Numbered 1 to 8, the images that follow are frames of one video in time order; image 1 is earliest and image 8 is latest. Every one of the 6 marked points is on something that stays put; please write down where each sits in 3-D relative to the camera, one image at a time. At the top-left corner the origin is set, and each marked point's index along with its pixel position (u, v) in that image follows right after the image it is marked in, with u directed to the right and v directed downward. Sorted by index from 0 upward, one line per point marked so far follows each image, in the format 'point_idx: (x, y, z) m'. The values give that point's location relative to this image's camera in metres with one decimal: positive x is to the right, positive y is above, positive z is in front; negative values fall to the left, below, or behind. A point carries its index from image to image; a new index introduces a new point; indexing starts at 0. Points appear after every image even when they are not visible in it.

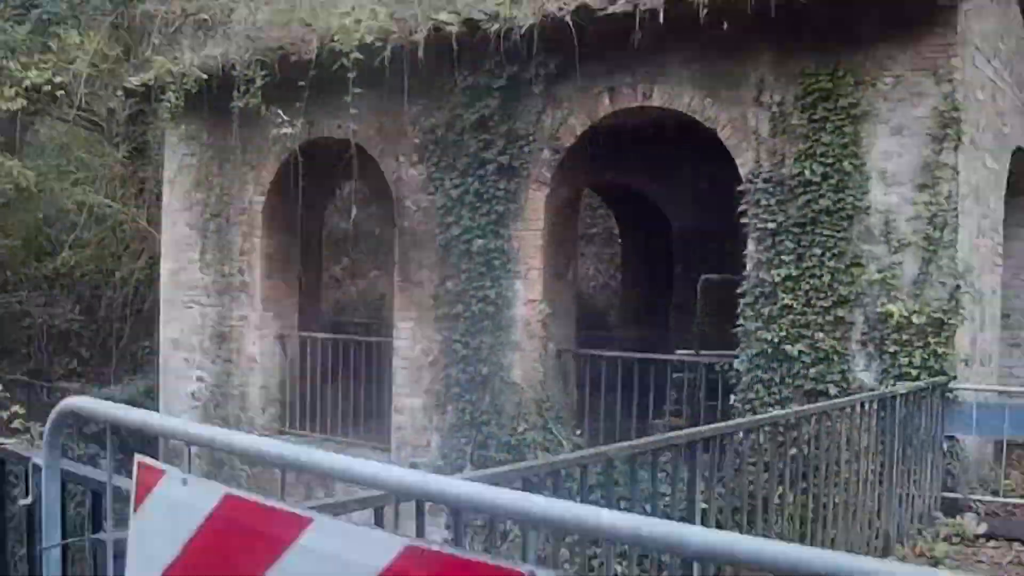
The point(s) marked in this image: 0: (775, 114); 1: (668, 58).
0: (+1.6, +1.1, +3.5) m
1: (+0.9, +1.5, +3.7) m
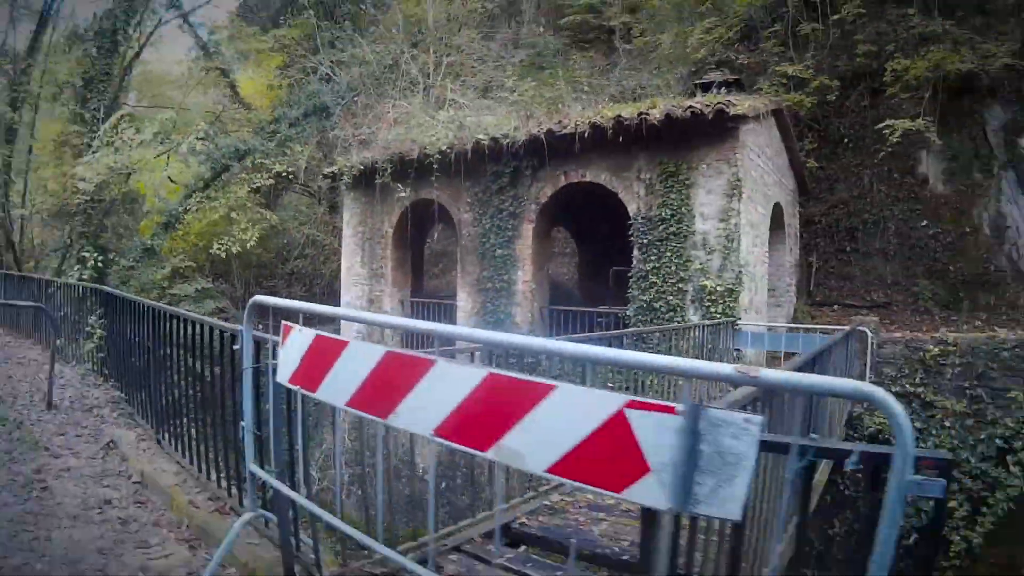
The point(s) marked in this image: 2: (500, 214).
0: (+1.6, +1.2, +6.9) m
1: (+1.0, +1.7, +7.2) m
2: (-0.2, +1.0, +8.0) m
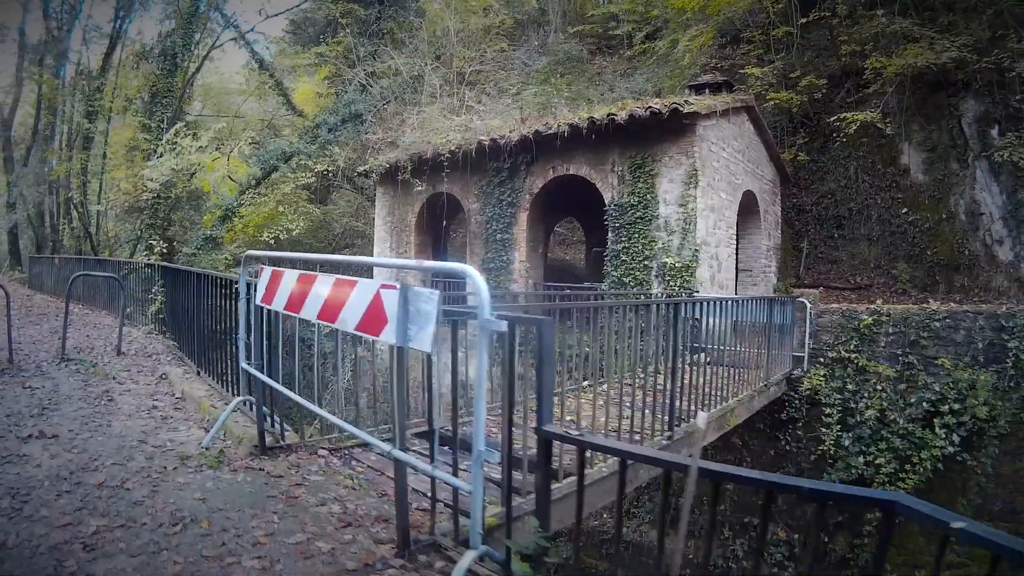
0: (+1.5, +1.5, +7.9) m
1: (+0.8, +2.0, +8.3) m
2: (-0.2, +1.3, +9.2) m
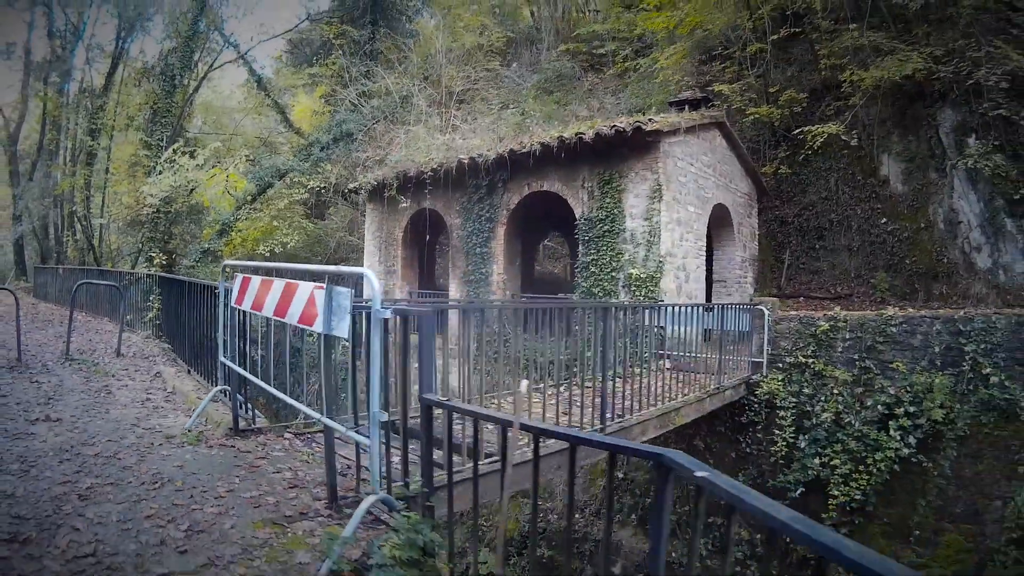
0: (+1.1, +1.4, +8.4) m
1: (+0.5, +1.9, +8.8) m
2: (-0.5, +1.1, +9.6) m
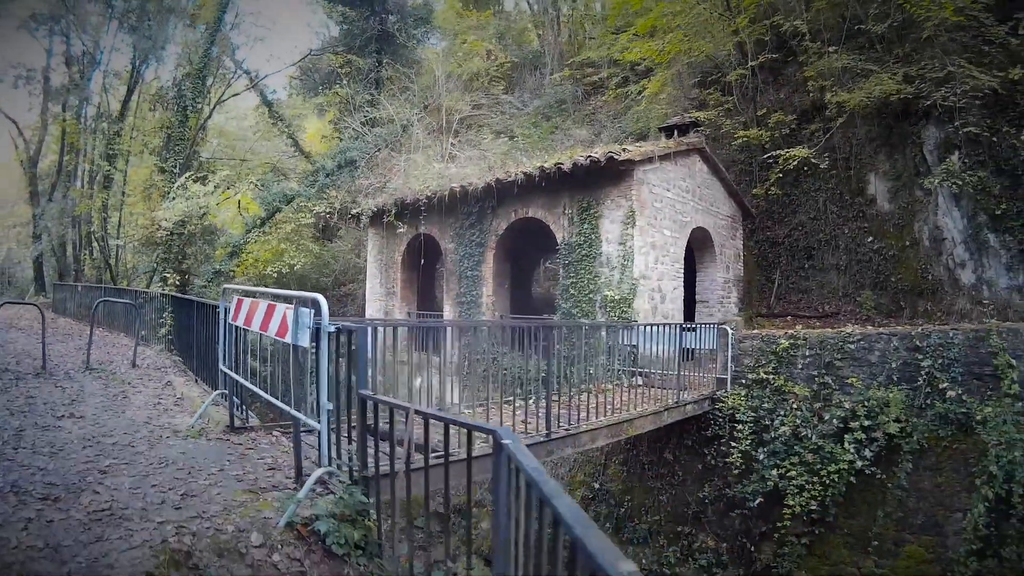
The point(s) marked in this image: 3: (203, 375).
0: (+0.9, +1.1, +9.0) m
1: (+0.3, +1.6, +9.4) m
2: (-0.7, +0.8, +10.2) m
3: (-3.2, -0.9, +6.0) m
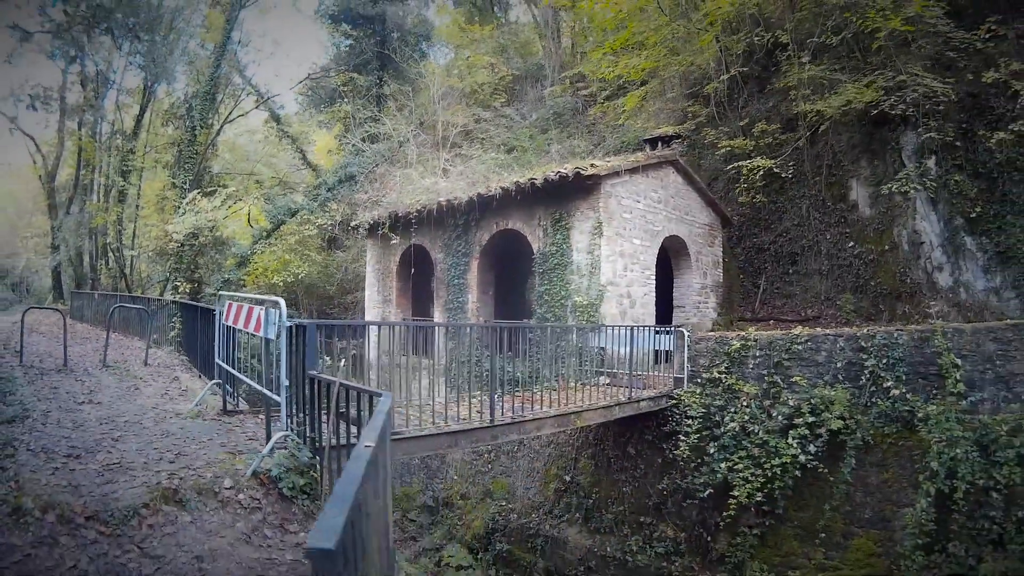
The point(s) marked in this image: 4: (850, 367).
0: (+0.6, +1.0, +9.6) m
1: (0.0, +1.5, +10.1) m
2: (-1.1, +0.7, +11.0) m
3: (-3.6, -1.0, +6.8) m
4: (+4.8, -1.1, +8.1) m
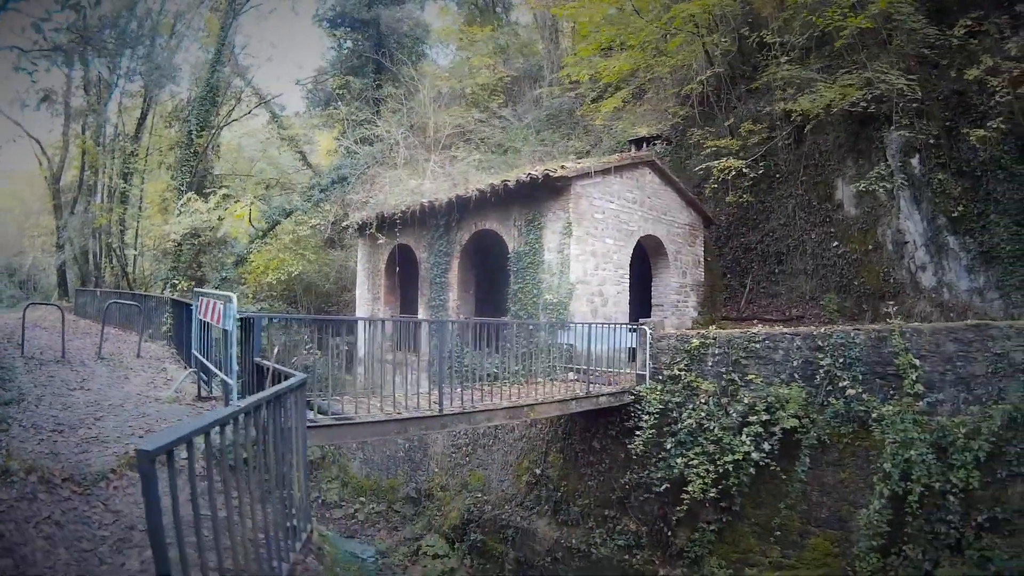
0: (+0.2, +1.0, +10.1) m
1: (-0.4, +1.5, +10.5) m
2: (-1.4, +0.7, +11.4) m
3: (-4.0, -1.0, +7.3) m
4: (+4.3, -1.1, +8.5) m
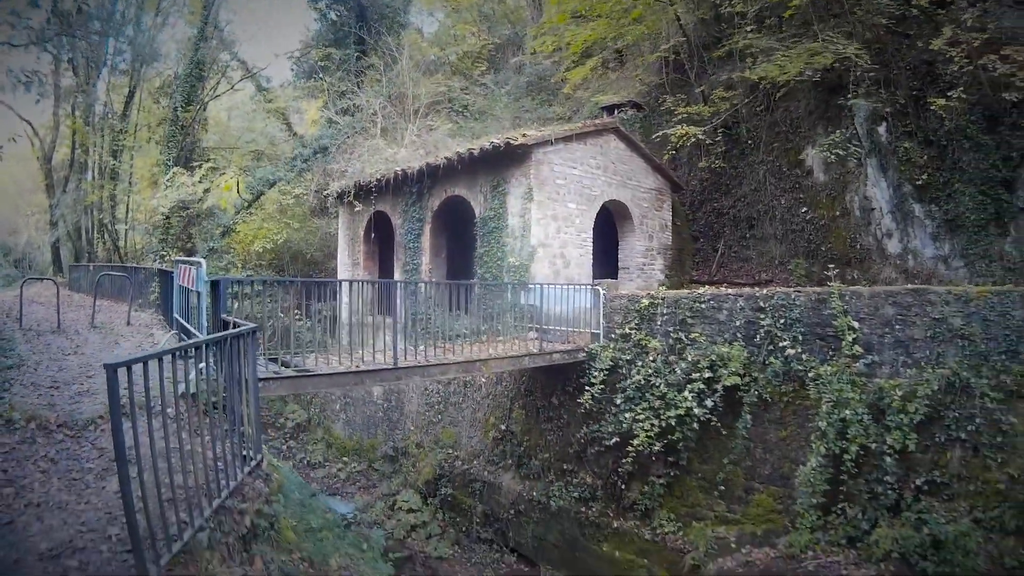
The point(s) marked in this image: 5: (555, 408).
0: (-0.4, +1.6, +10.7) m
1: (-1.0, +2.0, +11.0) m
2: (-2.0, +1.3, +12.0) m
3: (-4.6, -0.6, +8.0) m
4: (+3.8, -0.6, +9.2) m
5: (+0.8, -2.3, +10.7) m
